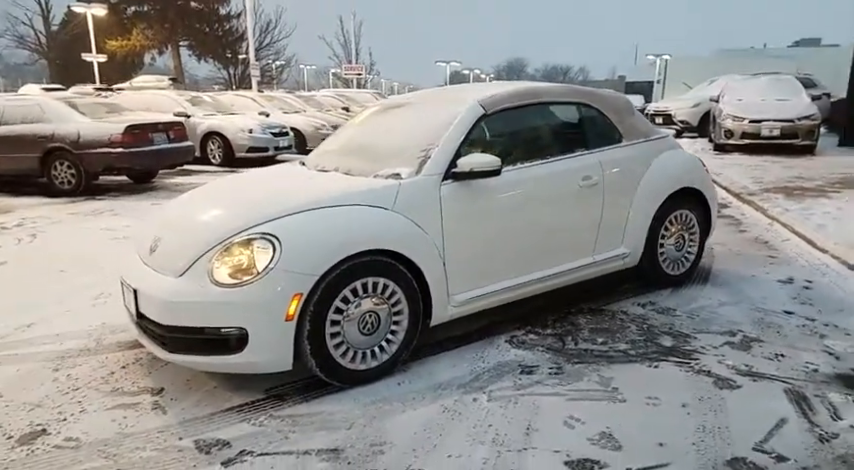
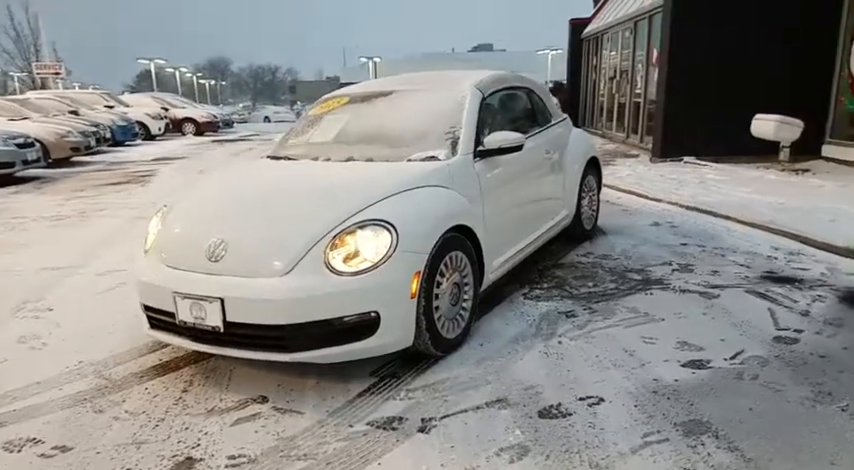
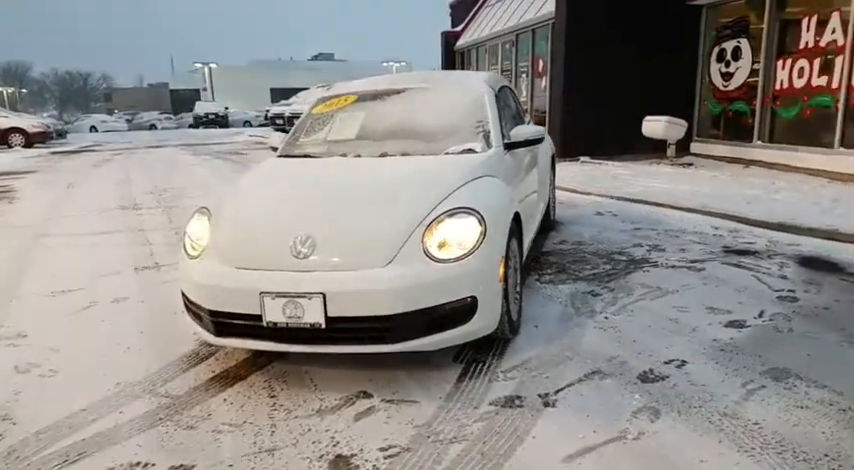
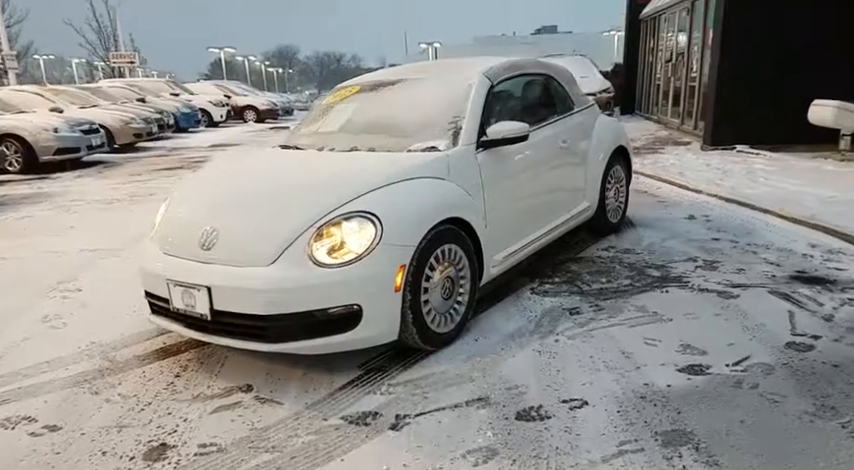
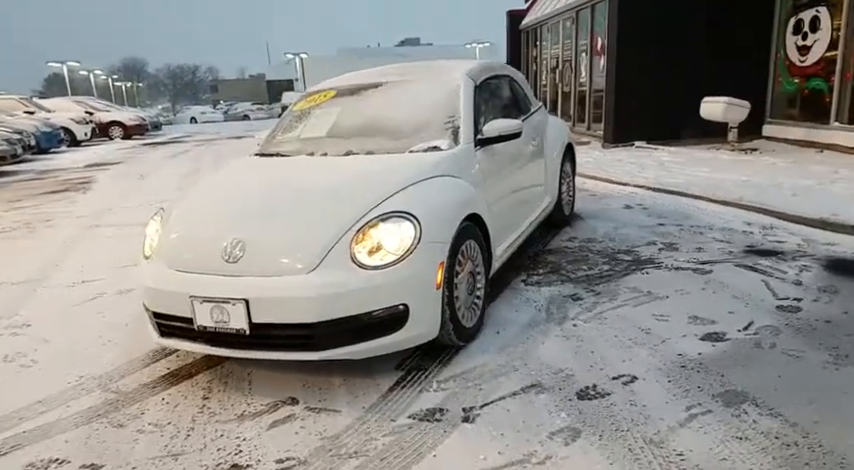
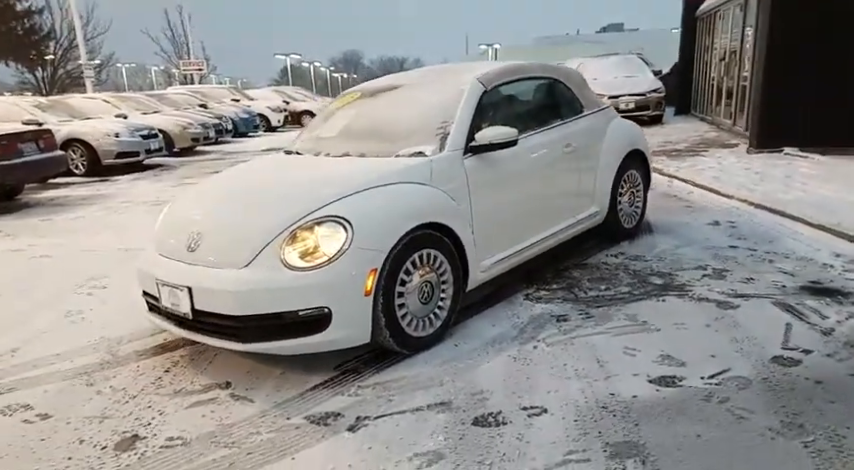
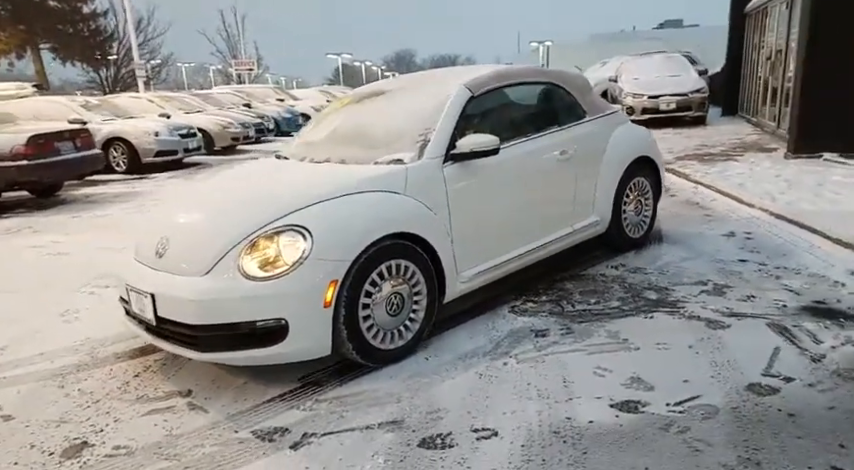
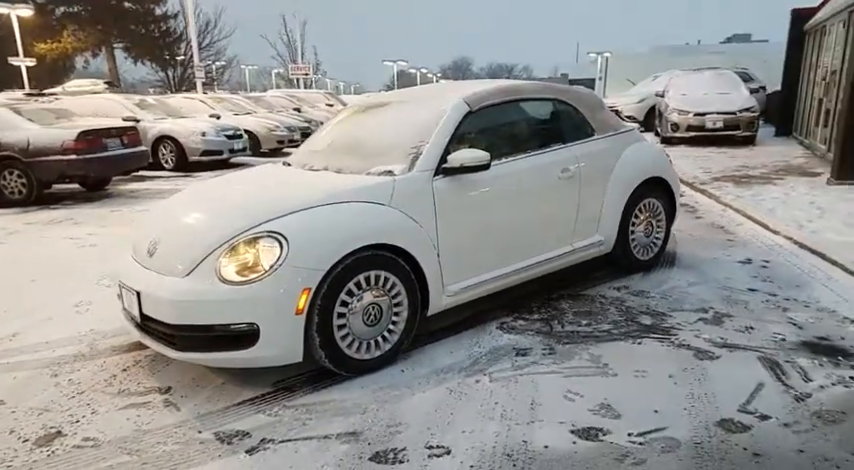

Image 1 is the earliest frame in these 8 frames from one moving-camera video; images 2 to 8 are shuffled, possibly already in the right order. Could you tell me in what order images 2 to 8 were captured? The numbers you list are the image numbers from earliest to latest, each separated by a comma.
8, 7, 6, 4, 2, 5, 3
